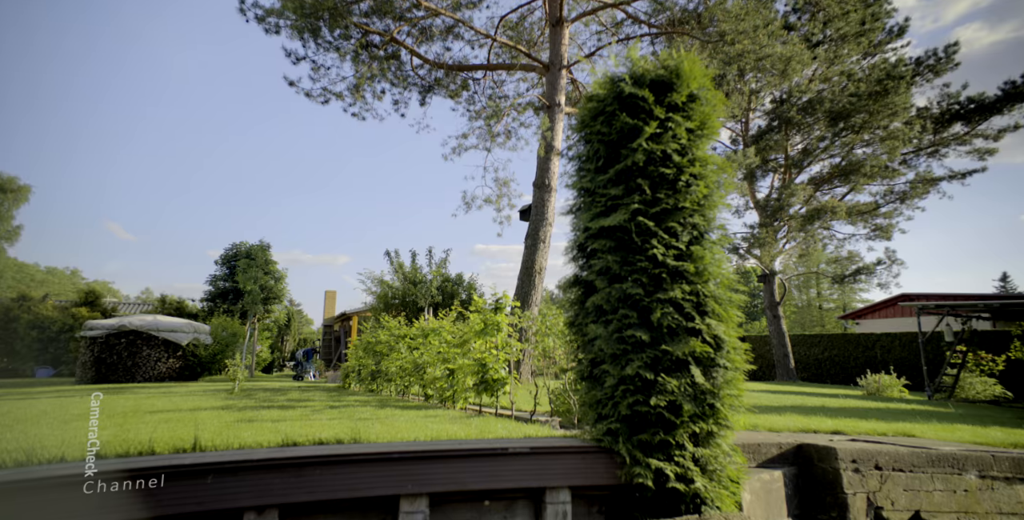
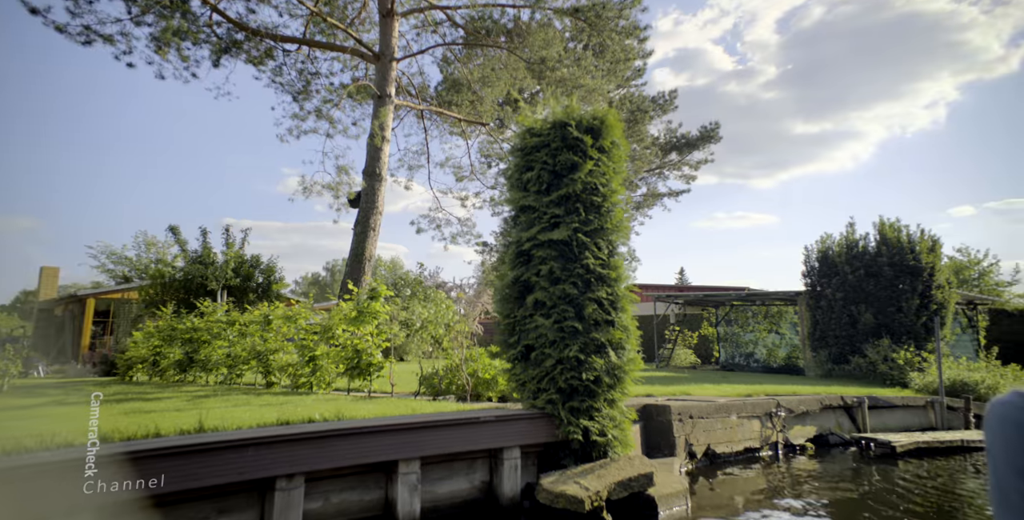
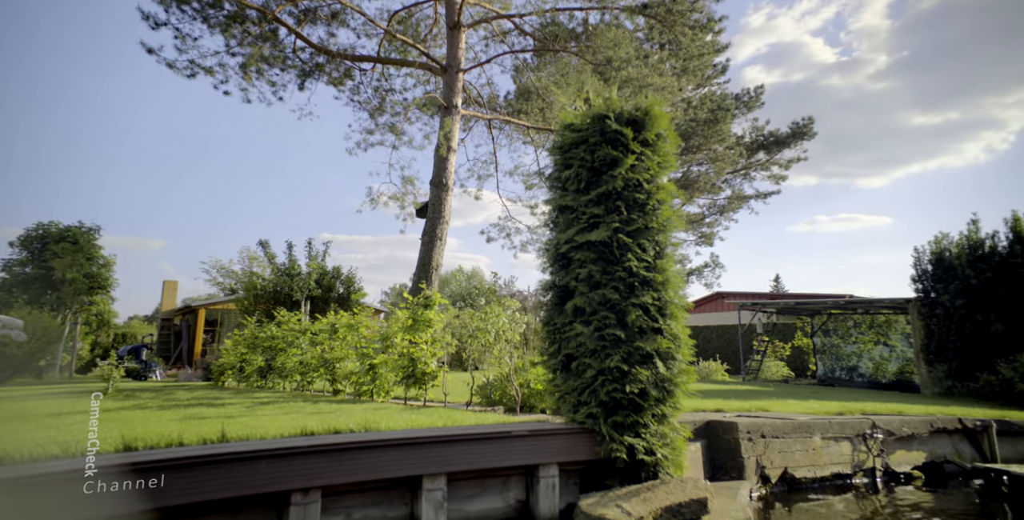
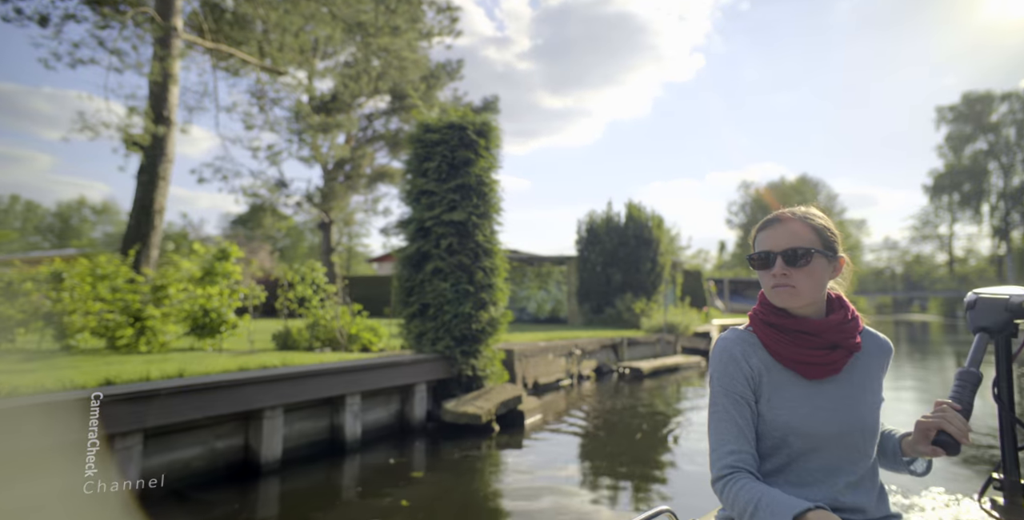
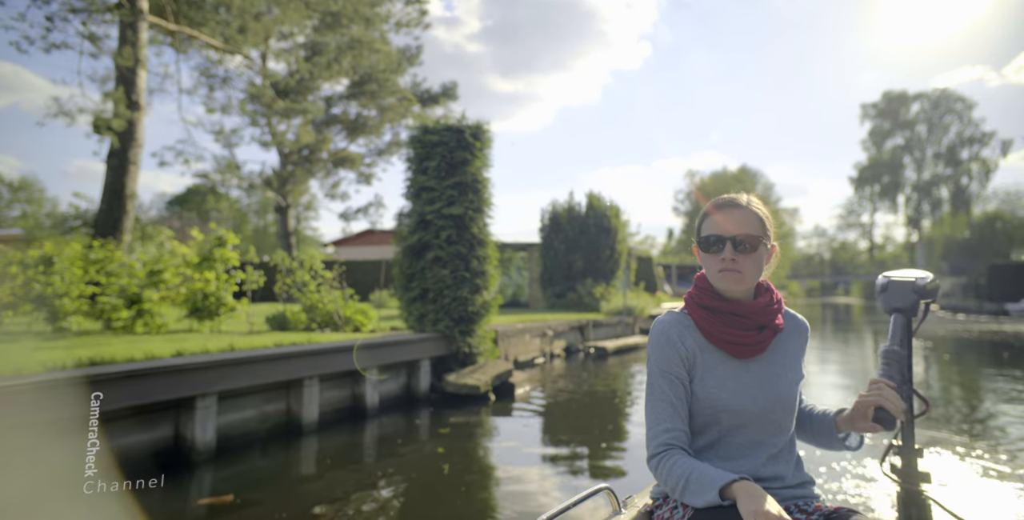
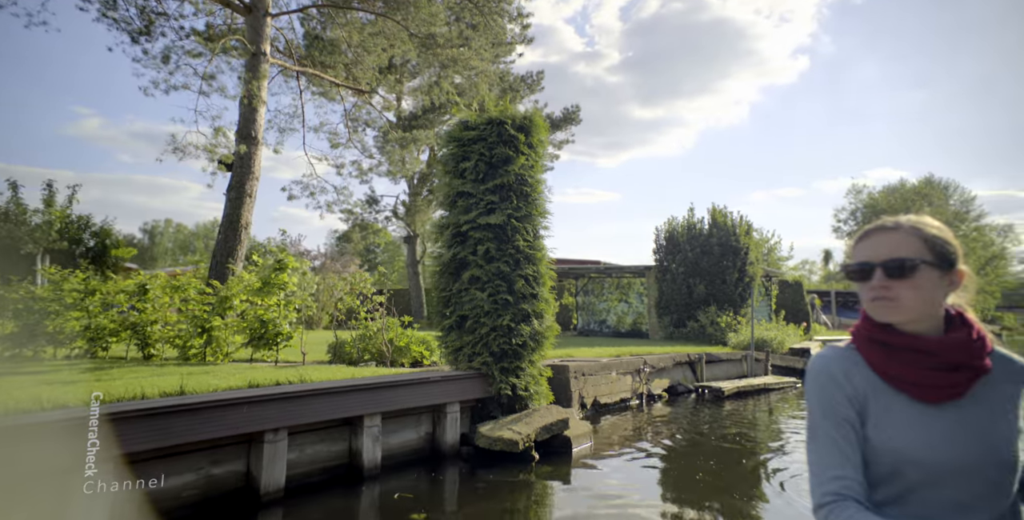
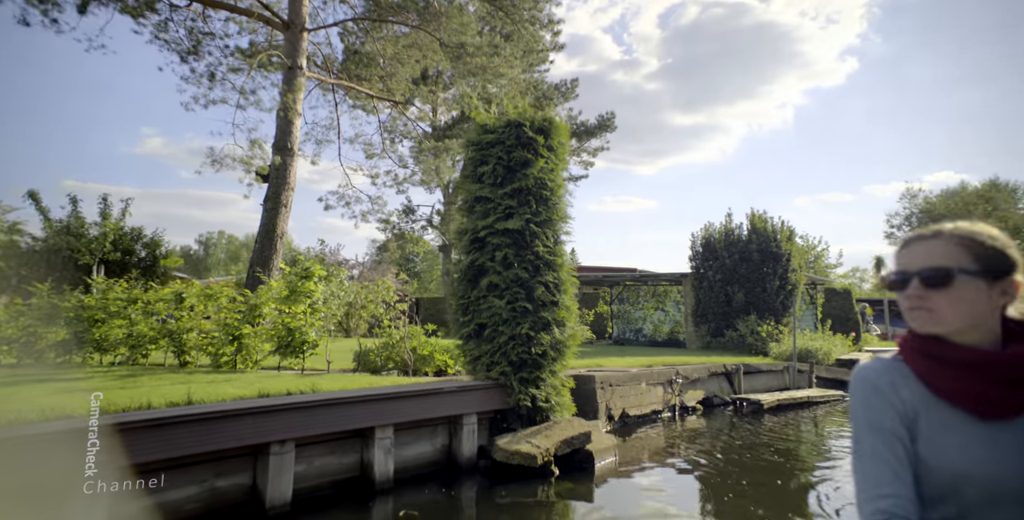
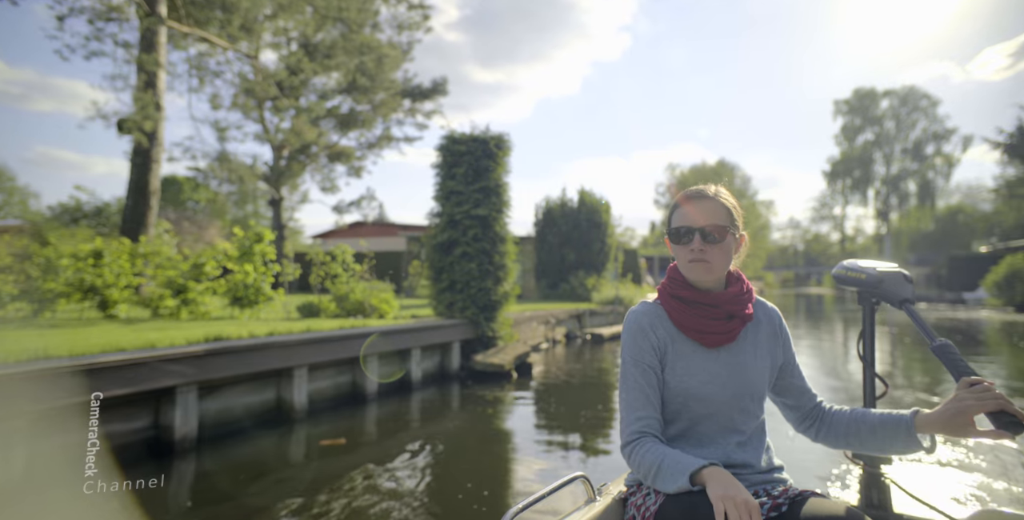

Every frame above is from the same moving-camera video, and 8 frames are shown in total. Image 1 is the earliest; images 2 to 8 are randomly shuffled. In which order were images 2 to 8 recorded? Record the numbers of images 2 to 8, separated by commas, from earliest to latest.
3, 2, 7, 6, 4, 5, 8
